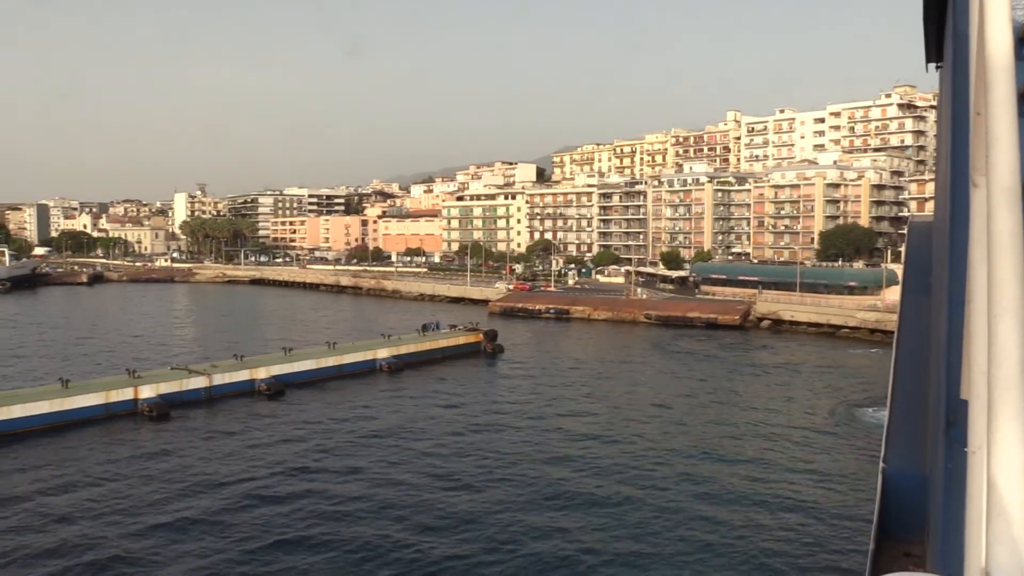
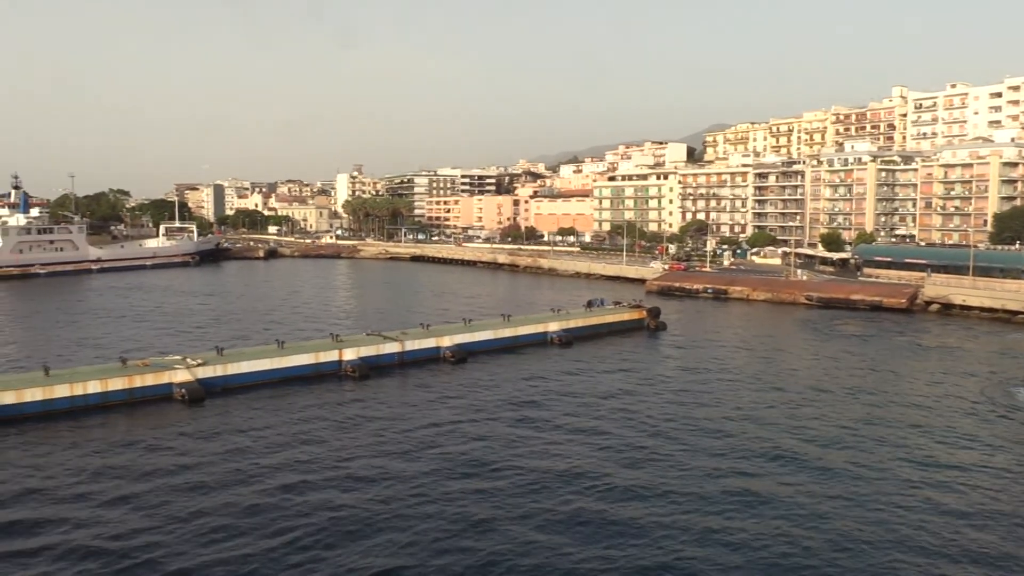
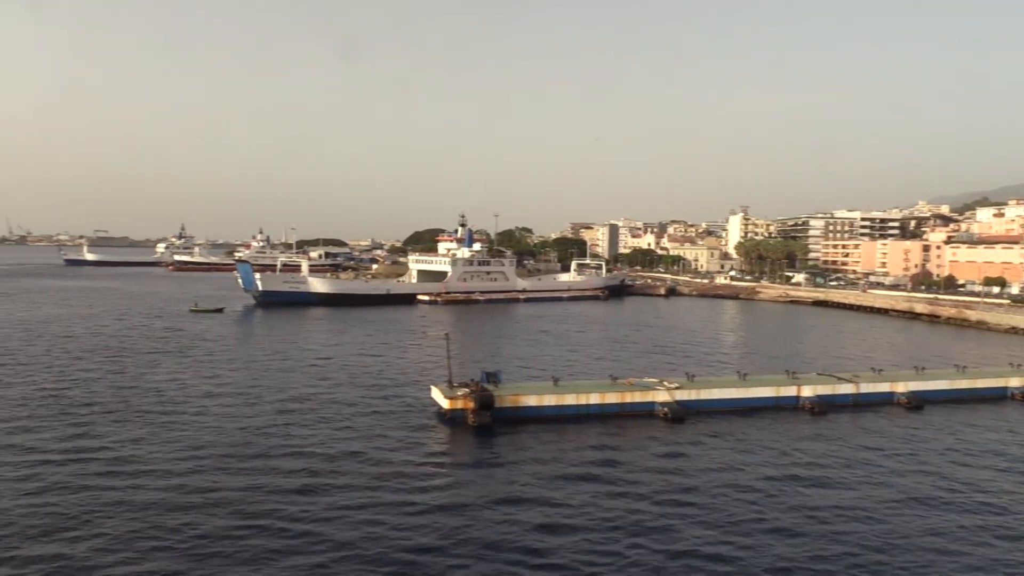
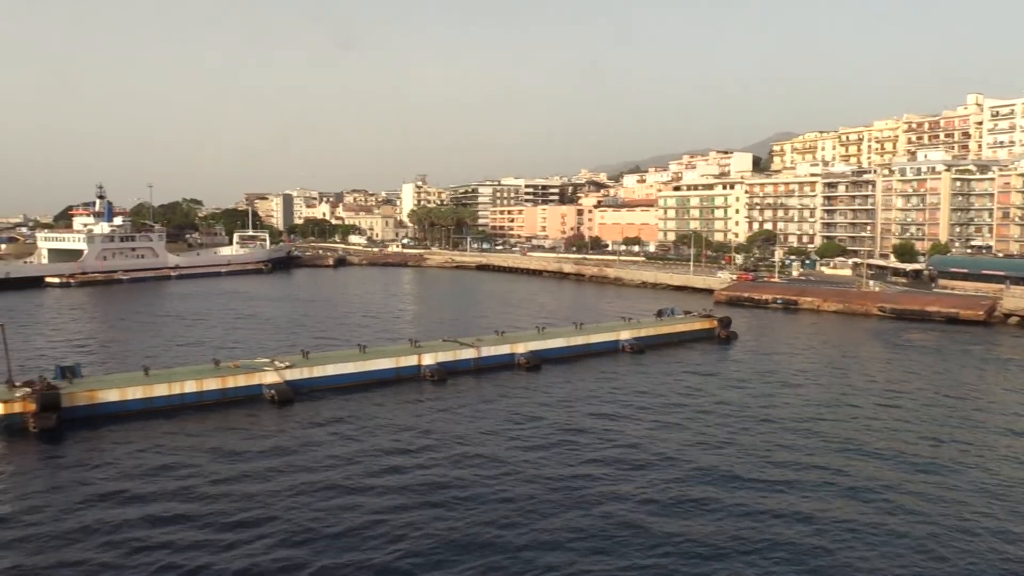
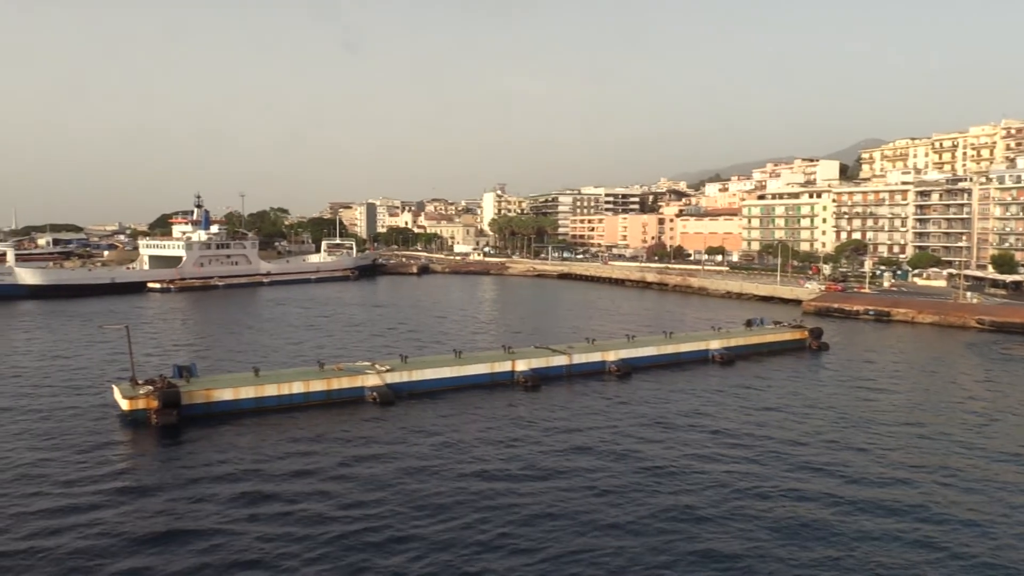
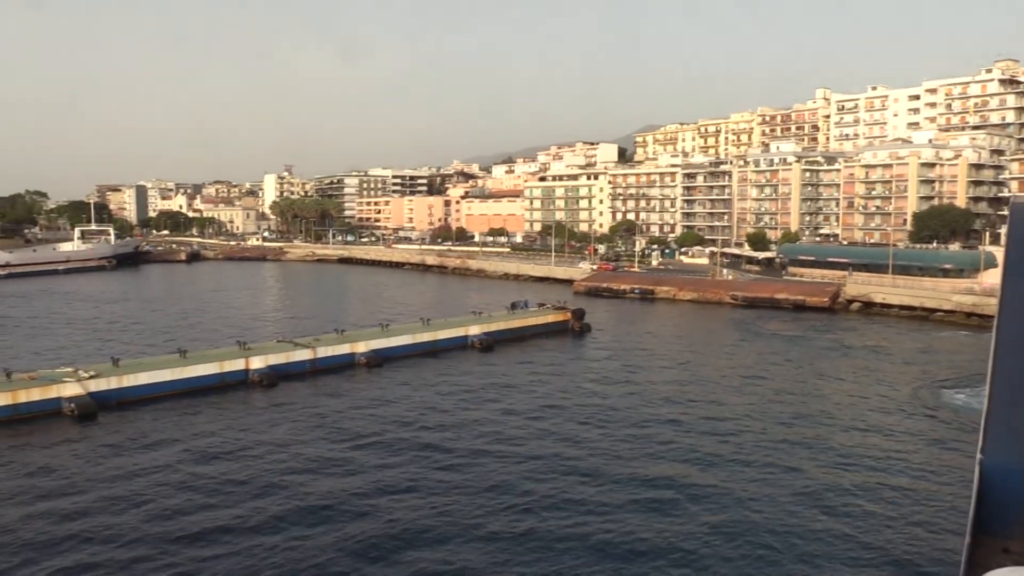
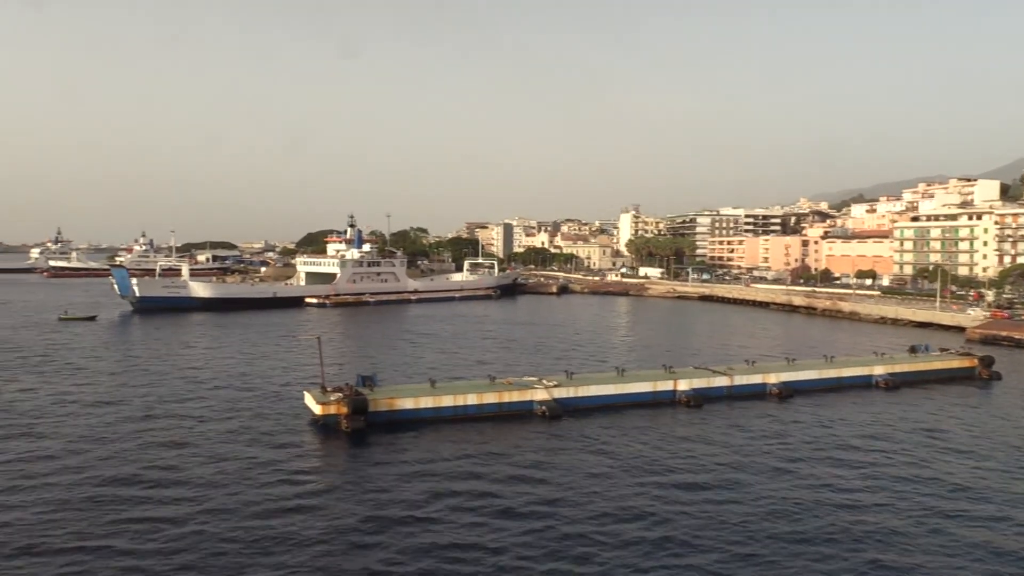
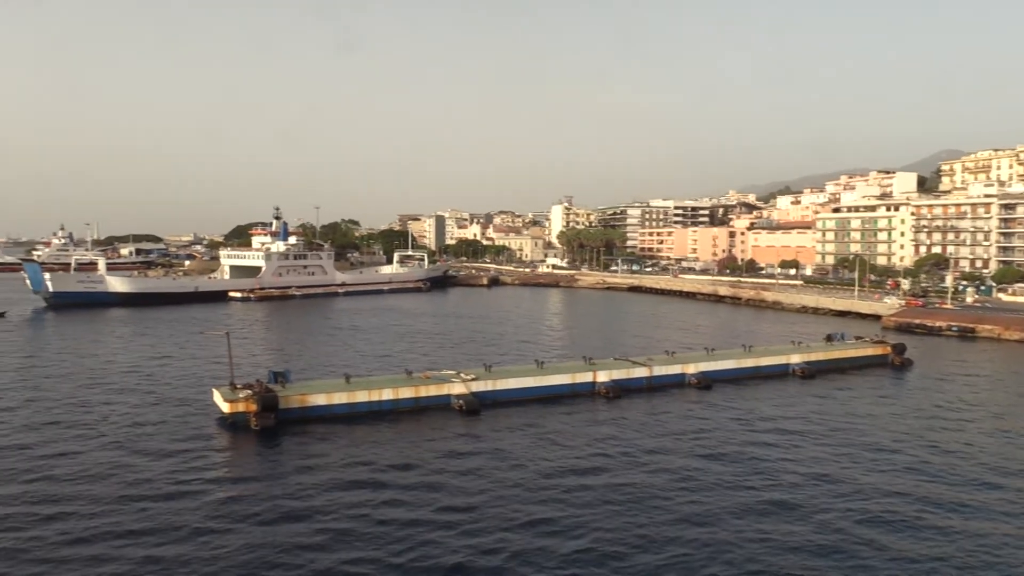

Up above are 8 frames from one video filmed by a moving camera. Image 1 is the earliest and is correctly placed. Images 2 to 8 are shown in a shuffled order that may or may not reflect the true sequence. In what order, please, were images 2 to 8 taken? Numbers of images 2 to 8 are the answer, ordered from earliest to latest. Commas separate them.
6, 2, 4, 5, 8, 7, 3
